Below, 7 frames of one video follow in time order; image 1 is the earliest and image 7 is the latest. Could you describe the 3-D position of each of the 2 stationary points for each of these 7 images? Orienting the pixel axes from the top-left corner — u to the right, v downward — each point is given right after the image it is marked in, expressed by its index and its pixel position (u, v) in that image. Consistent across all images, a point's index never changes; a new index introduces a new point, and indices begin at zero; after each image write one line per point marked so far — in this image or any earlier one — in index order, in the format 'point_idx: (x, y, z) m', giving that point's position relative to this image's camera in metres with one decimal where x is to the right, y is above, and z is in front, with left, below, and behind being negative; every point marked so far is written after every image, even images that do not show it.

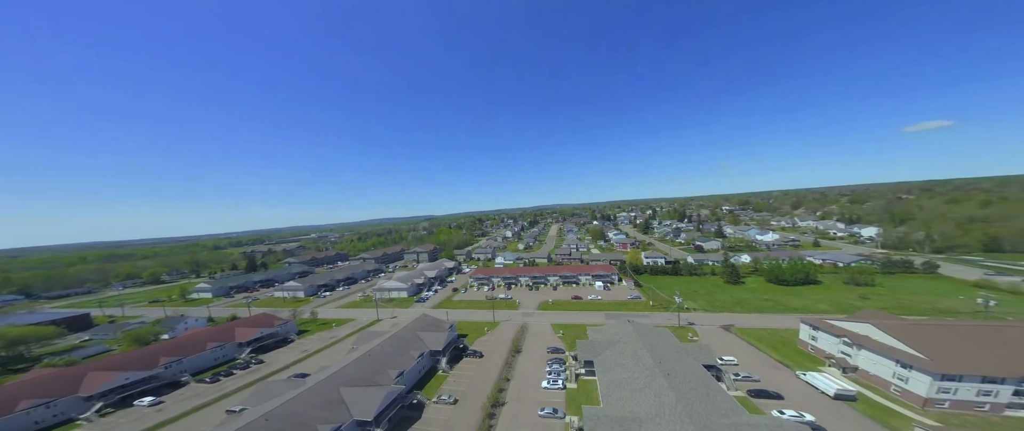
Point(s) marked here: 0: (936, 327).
0: (+11.5, -3.0, +8.0) m
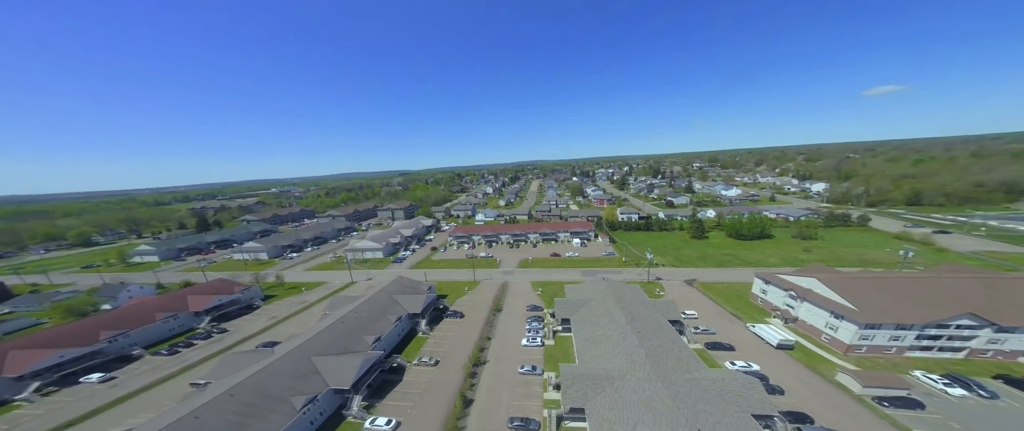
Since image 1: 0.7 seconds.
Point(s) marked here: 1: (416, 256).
0: (+10.9, -2.0, +9.0) m
1: (-4.7, -2.0, +14.5) m
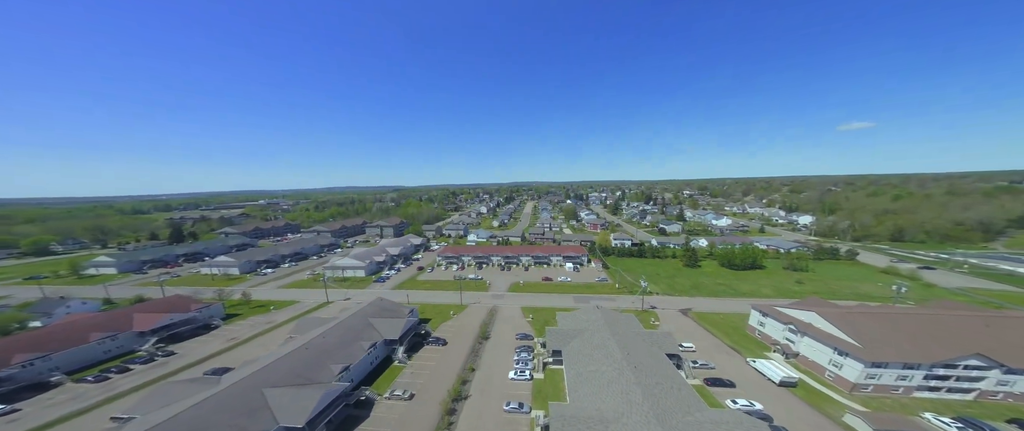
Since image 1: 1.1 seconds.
0: (+10.6, -2.9, +8.7) m
1: (-5.2, -2.8, +13.8) m
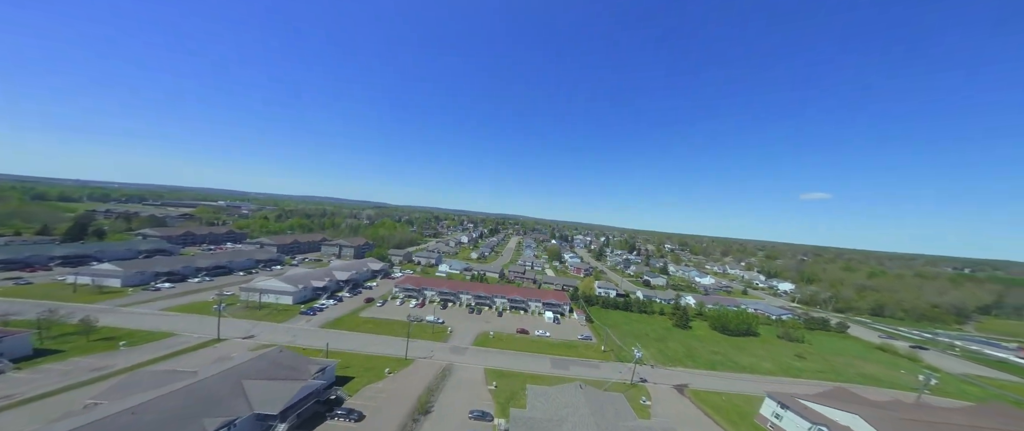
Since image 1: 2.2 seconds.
0: (+9.5, -4.8, +6.9) m
1: (-6.4, -3.6, +11.2) m
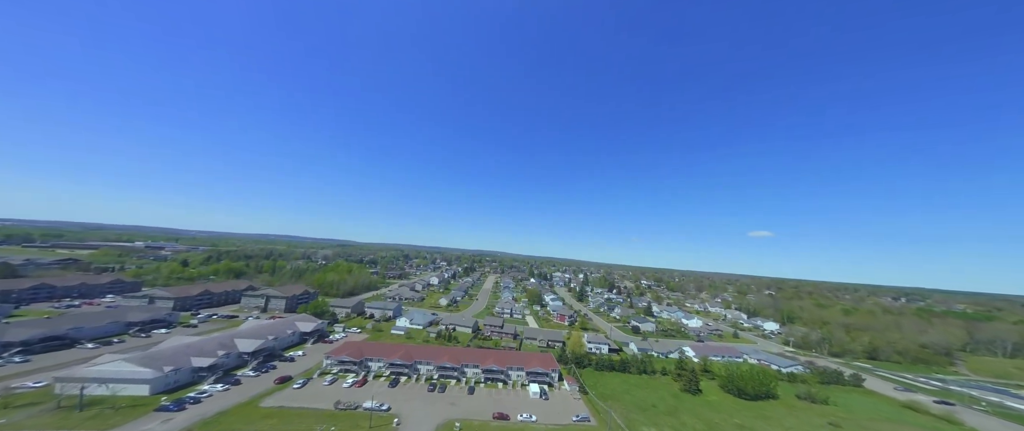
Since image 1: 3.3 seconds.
0: (+9.1, -5.6, +4.2) m
1: (-7.1, -4.8, +7.2) m
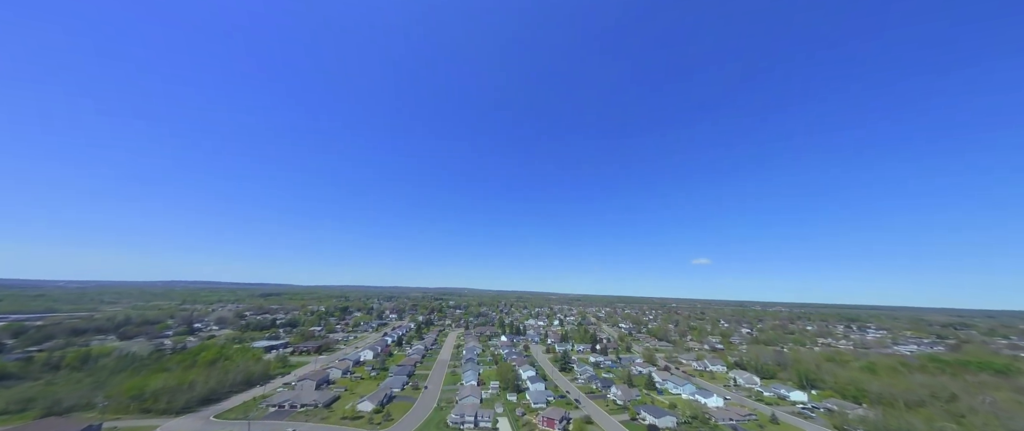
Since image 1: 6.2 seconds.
0: (+9.3, -6.2, -3.0) m
1: (-7.1, -5.7, -1.7) m
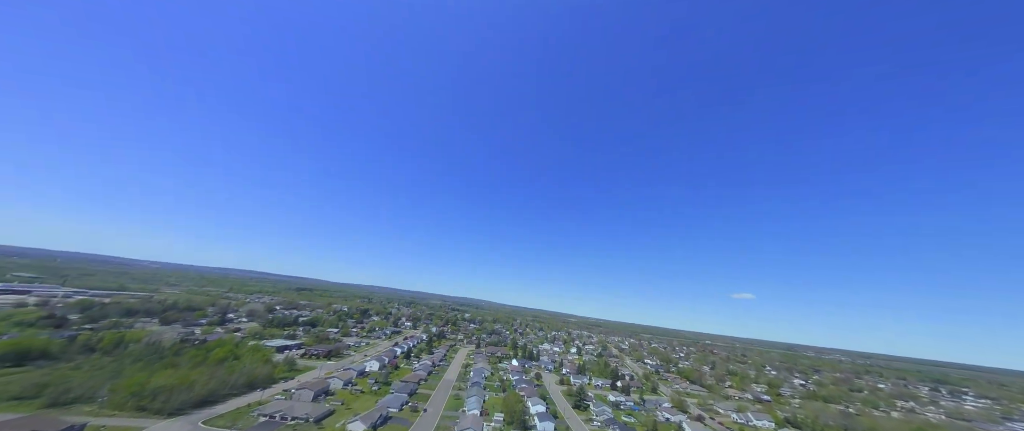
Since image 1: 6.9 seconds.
0: (+6.8, -7.3, -5.5) m
1: (-9.3, -5.8, -2.2) m
